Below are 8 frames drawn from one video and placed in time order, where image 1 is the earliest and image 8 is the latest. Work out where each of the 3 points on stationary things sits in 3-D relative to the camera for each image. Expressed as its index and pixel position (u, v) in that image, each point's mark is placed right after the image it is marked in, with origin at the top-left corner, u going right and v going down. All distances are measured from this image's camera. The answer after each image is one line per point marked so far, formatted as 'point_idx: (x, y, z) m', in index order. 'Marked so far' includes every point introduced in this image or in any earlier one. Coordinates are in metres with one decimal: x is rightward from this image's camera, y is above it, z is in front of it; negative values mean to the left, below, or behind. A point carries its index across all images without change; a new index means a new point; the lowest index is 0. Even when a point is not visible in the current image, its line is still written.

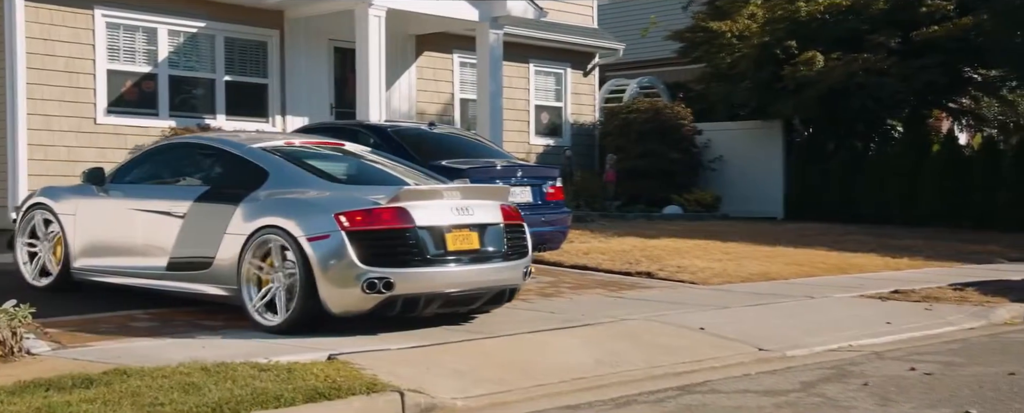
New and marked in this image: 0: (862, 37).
0: (+5.8, +3.0, +15.7) m
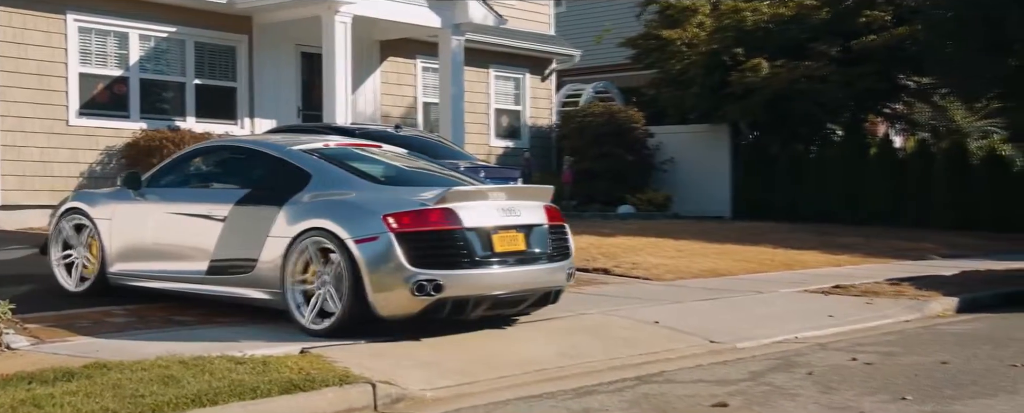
0: (+5.0, +2.8, +16.7) m
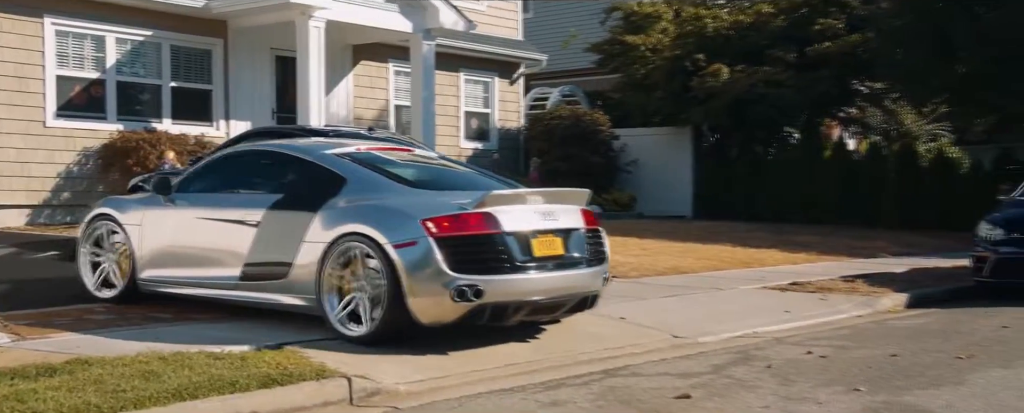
0: (+4.5, +2.8, +17.3) m
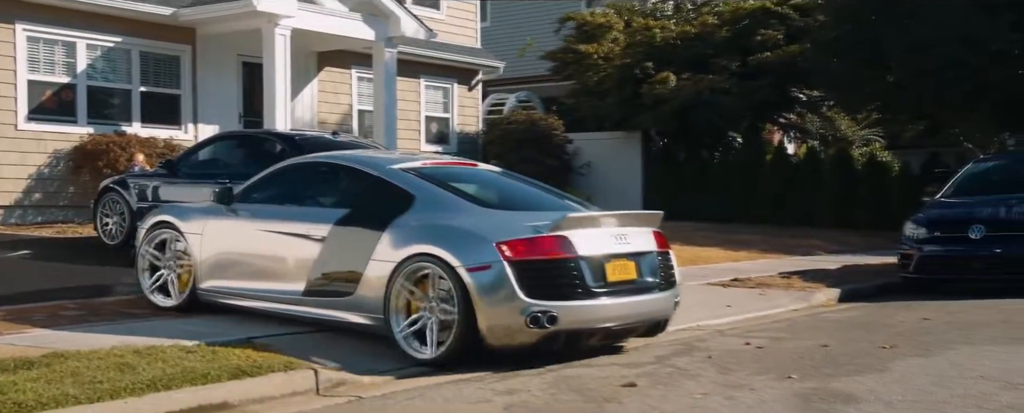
0: (+3.7, +2.7, +18.1) m
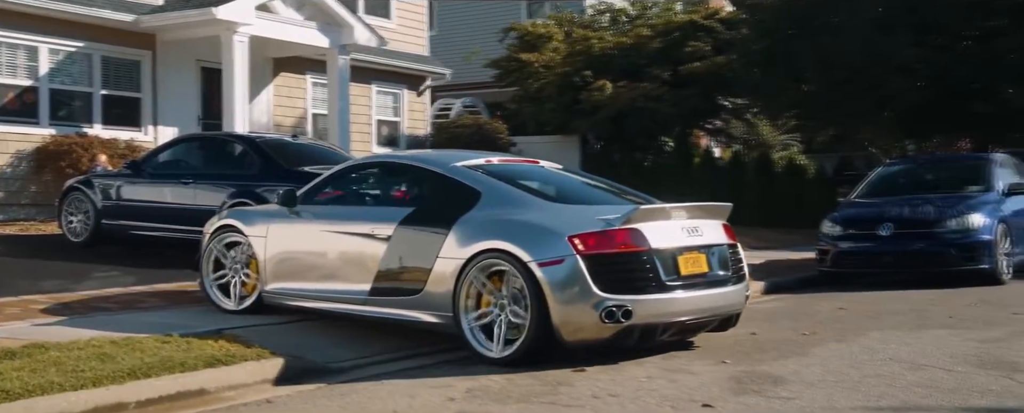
0: (+2.6, +2.8, +19.3) m
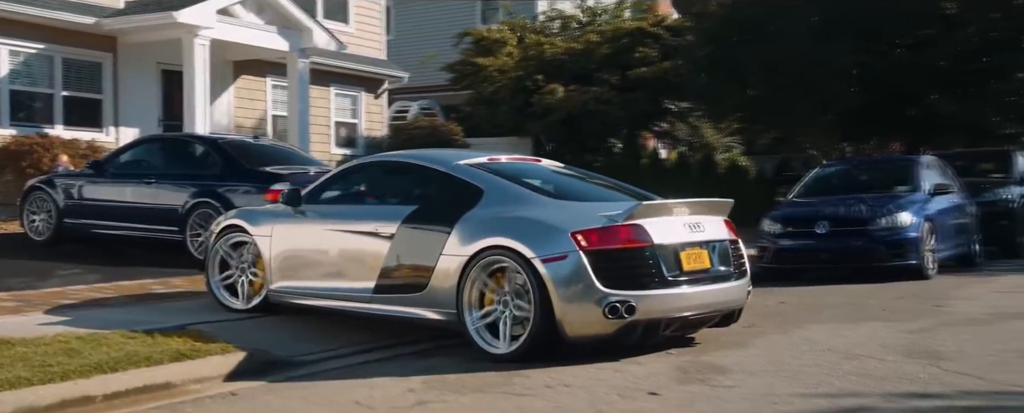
0: (+1.6, +2.8, +19.9) m
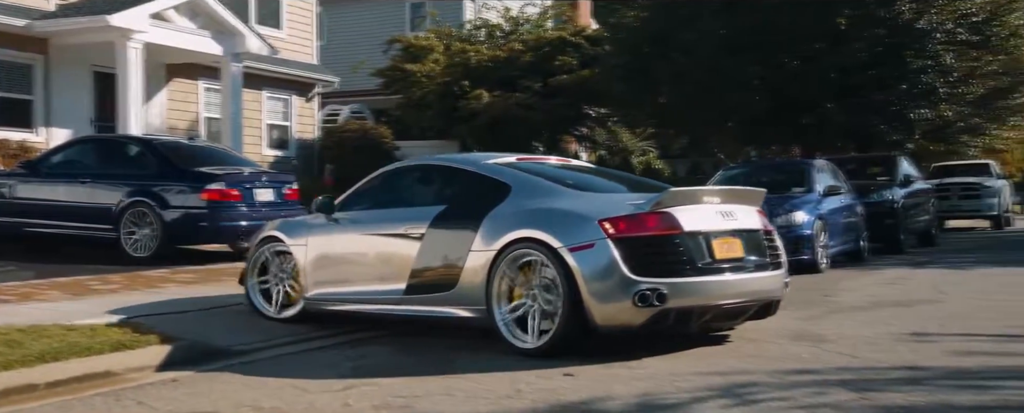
0: (+0.1, +2.7, +20.7) m
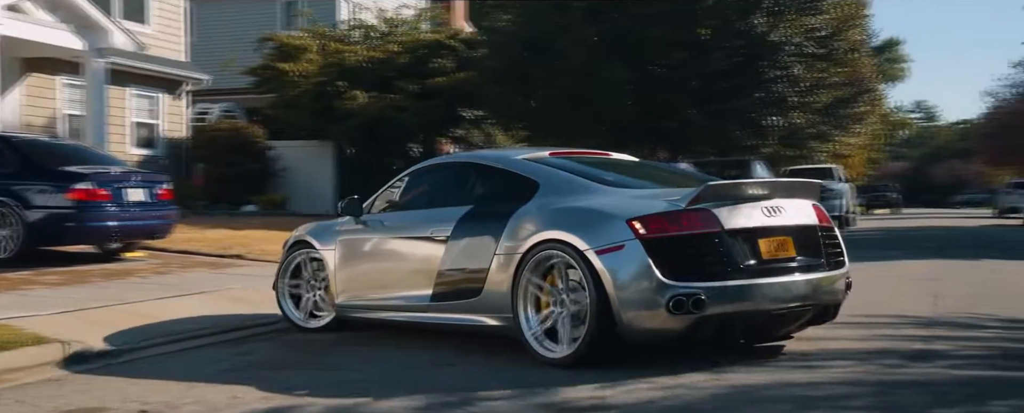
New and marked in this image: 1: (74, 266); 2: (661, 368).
0: (-2.6, +2.7, +20.8) m
1: (-5.2, -0.7, +11.4) m
2: (+0.8, -0.9, +5.4) m
